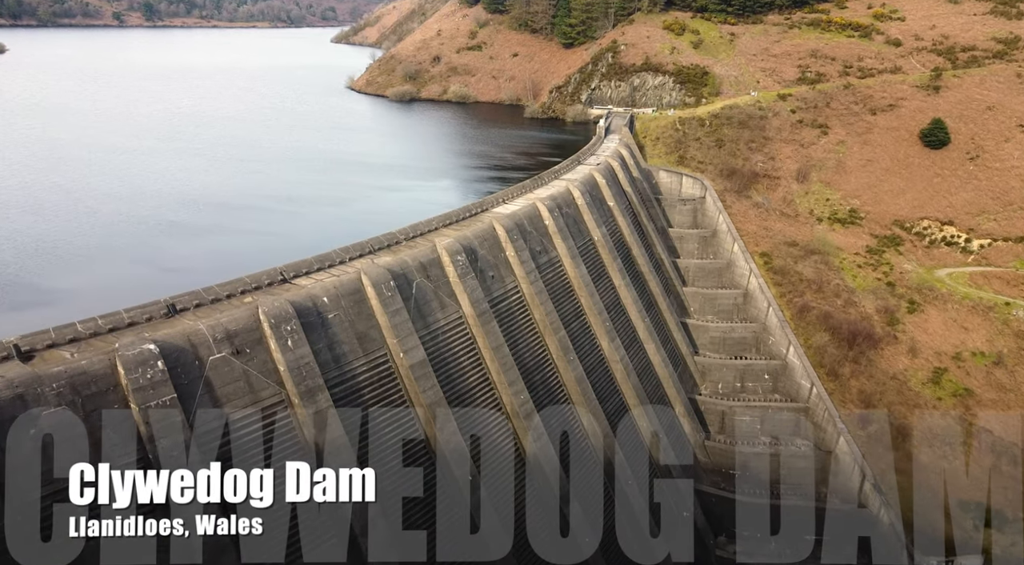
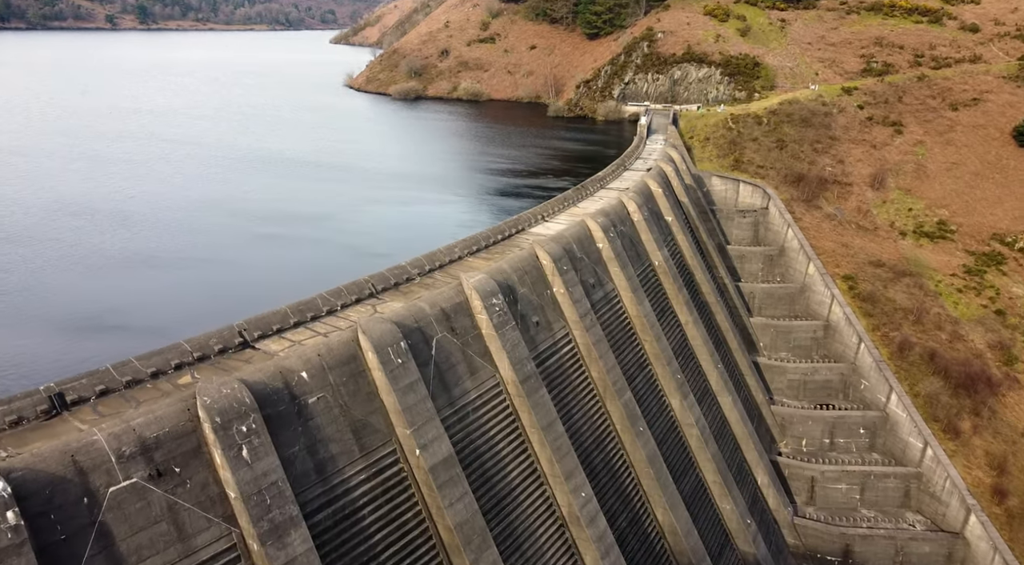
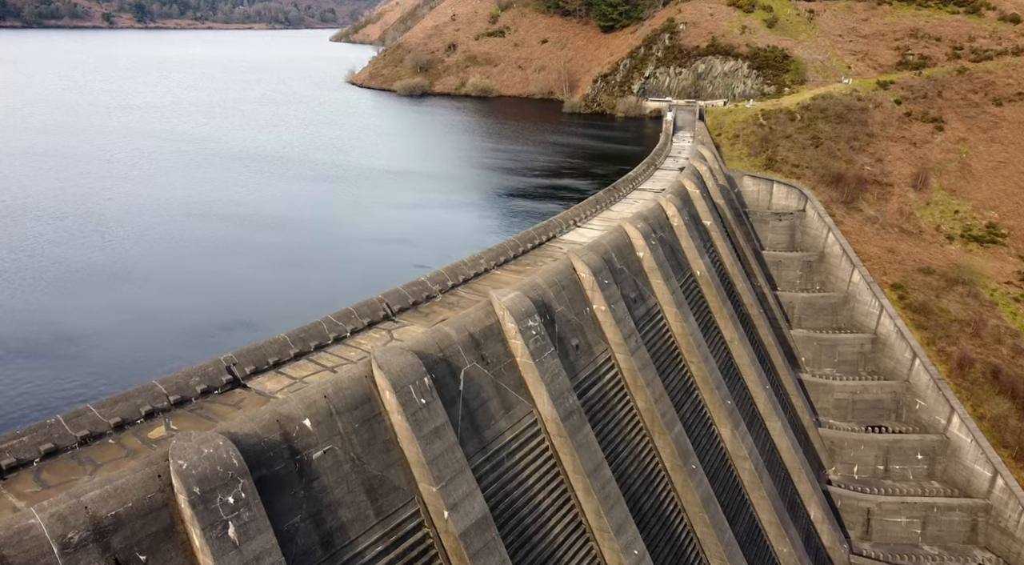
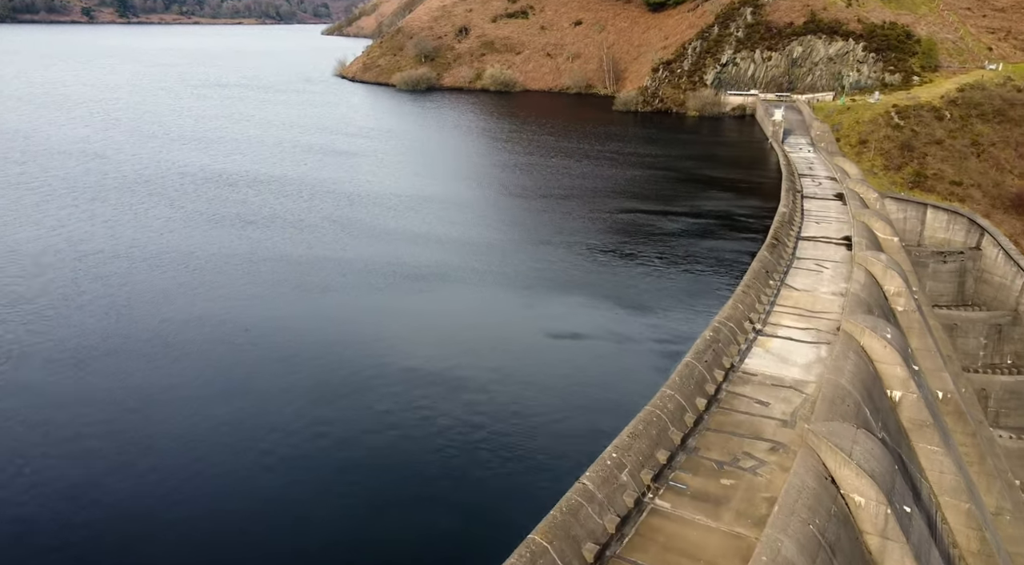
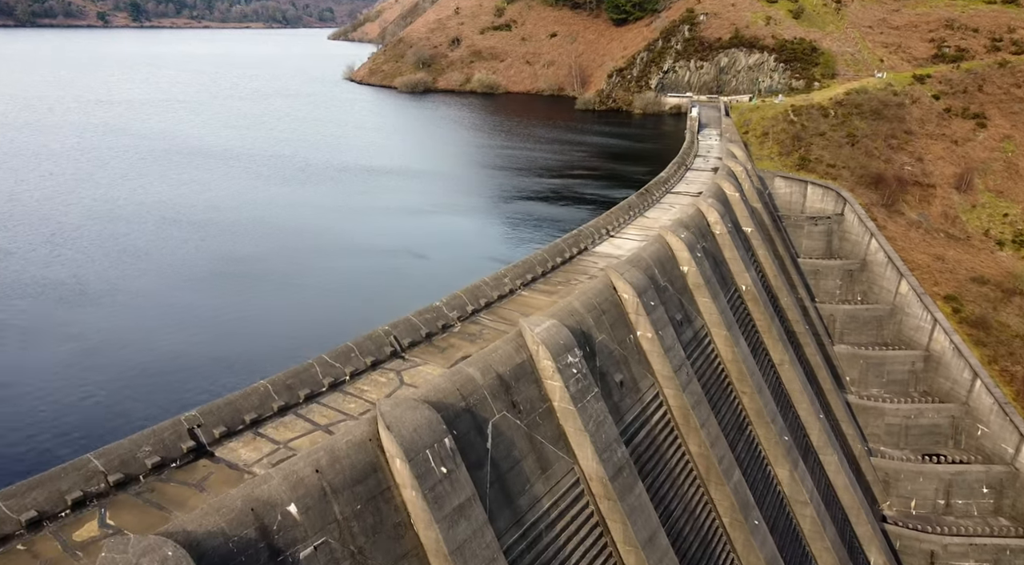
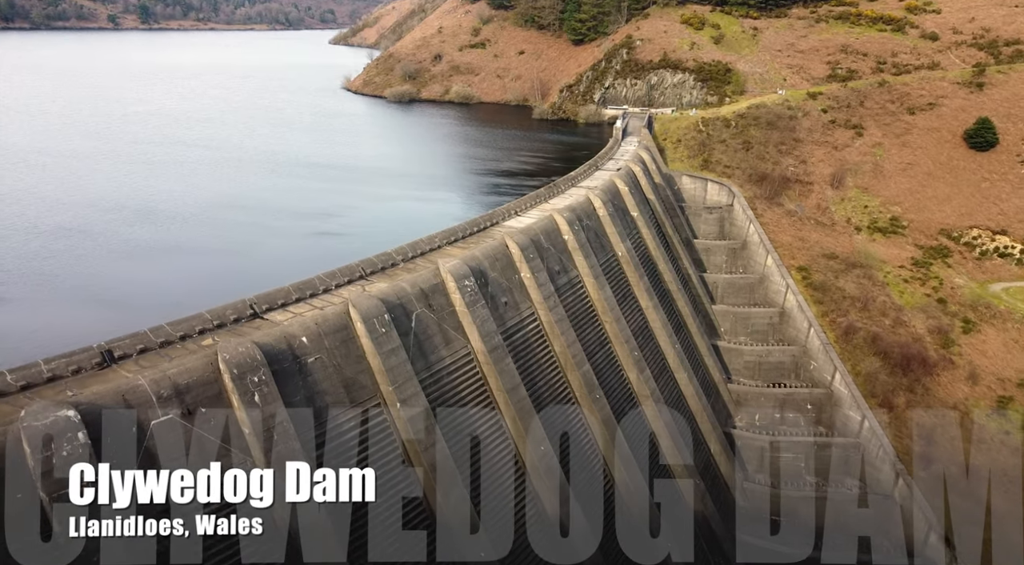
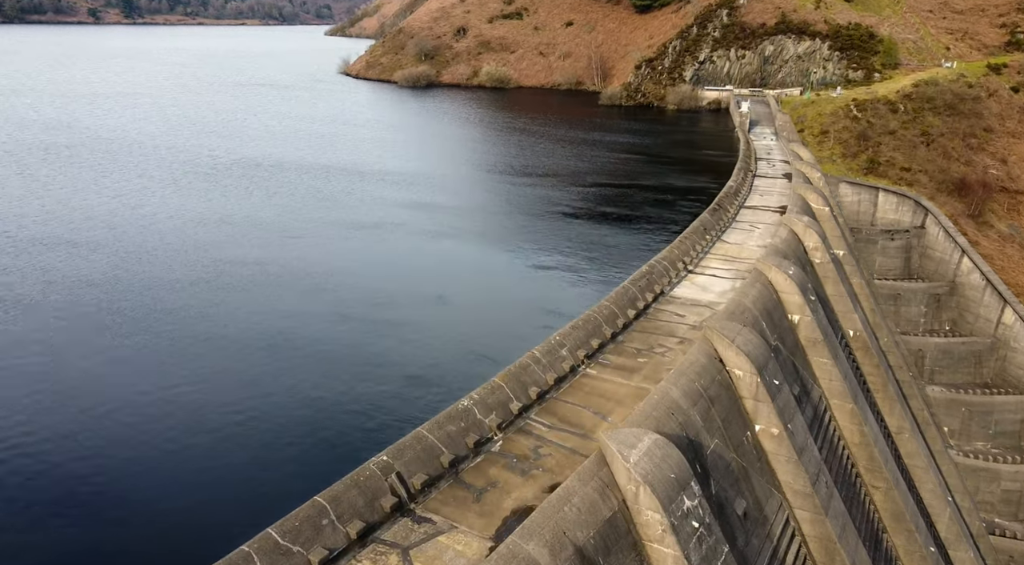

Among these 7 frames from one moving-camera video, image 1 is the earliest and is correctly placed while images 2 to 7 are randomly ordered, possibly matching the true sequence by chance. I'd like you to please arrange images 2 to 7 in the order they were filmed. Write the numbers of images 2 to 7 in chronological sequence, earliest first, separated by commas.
6, 2, 3, 5, 7, 4
